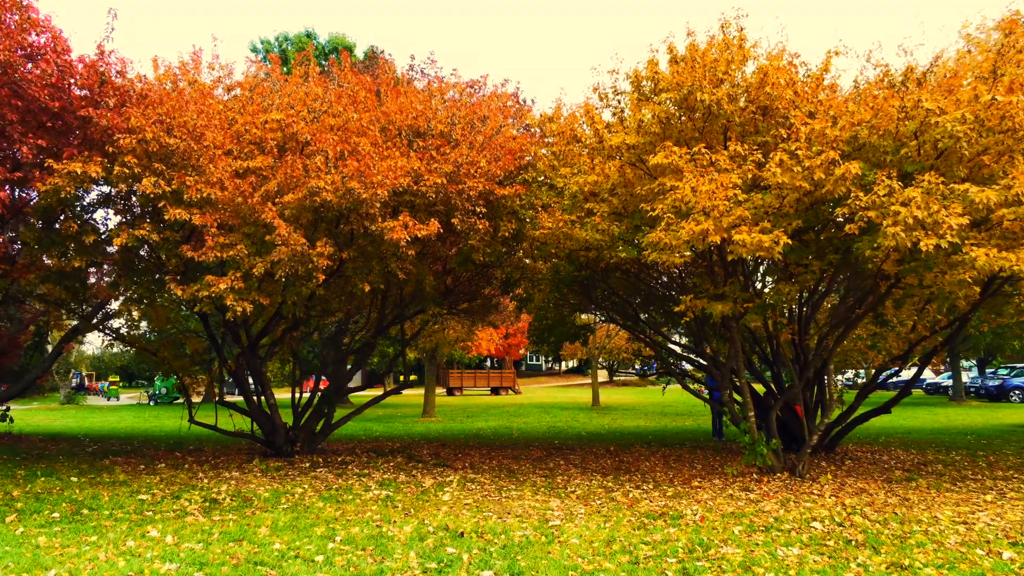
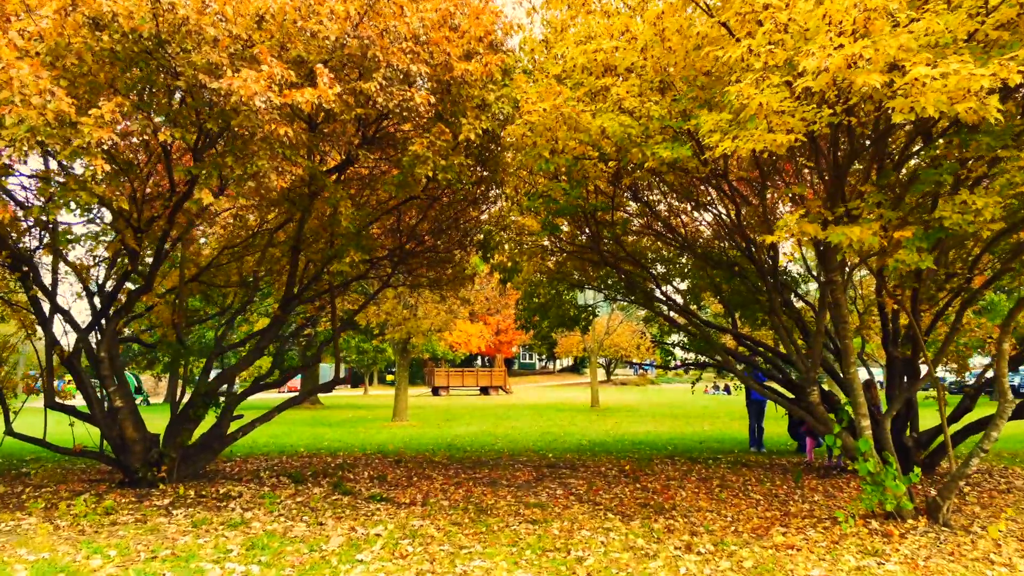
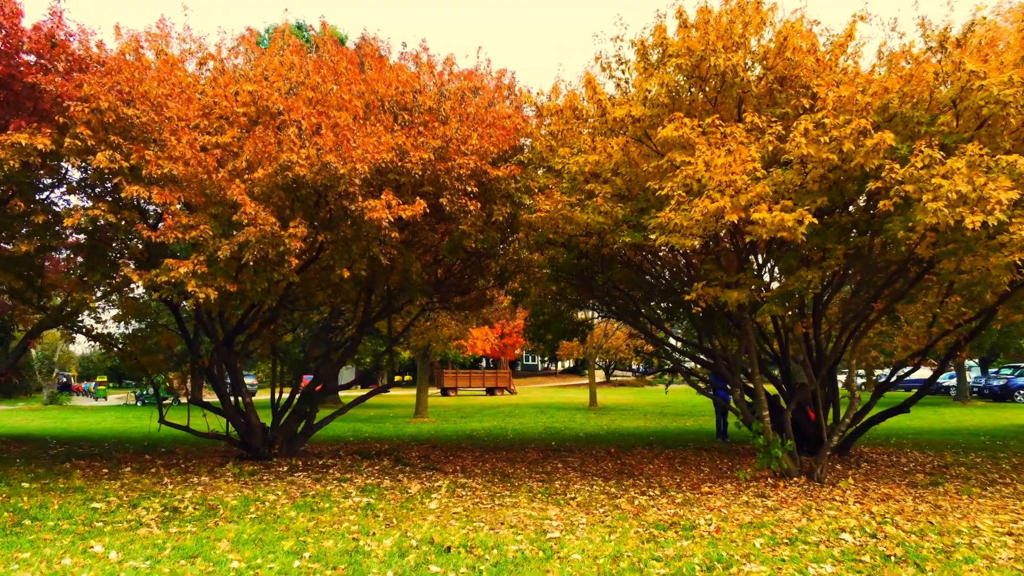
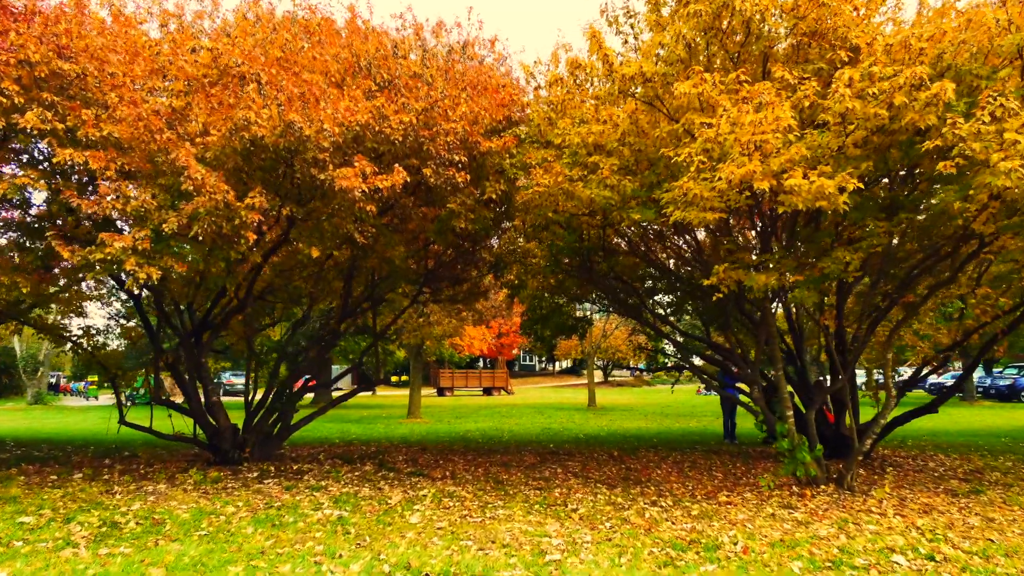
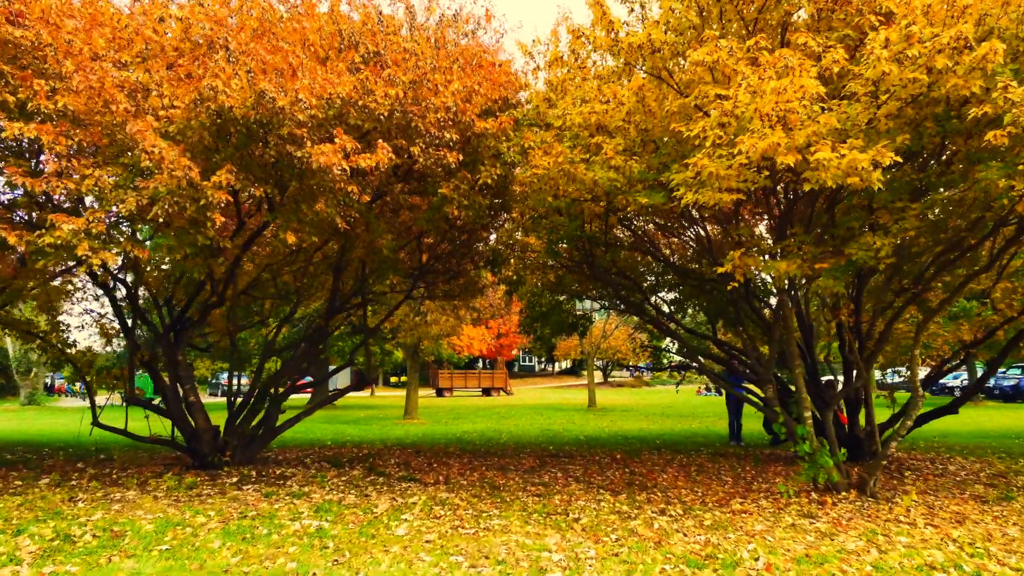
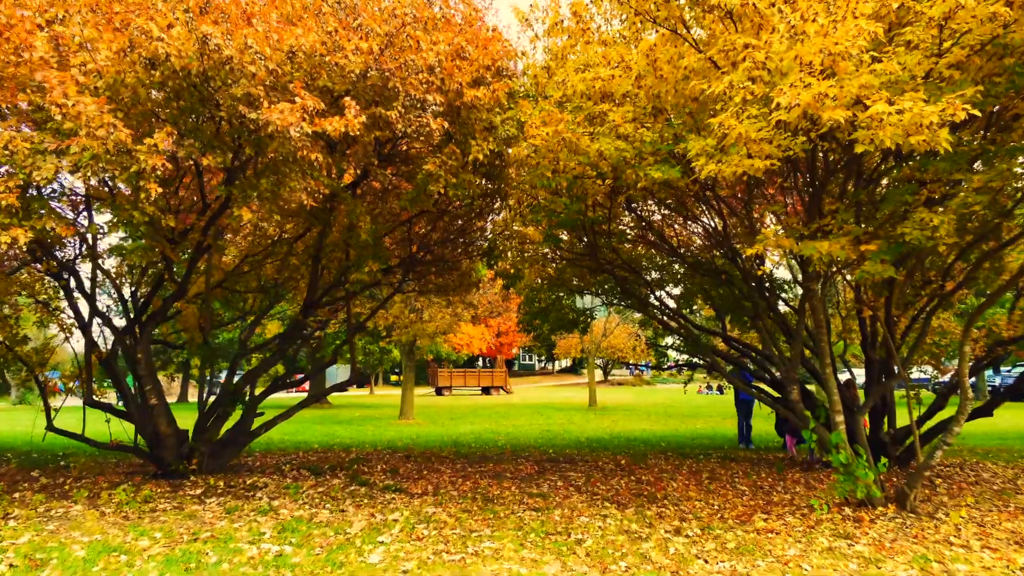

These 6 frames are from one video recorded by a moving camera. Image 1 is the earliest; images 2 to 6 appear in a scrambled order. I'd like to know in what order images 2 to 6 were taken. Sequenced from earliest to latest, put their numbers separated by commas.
3, 4, 5, 6, 2
